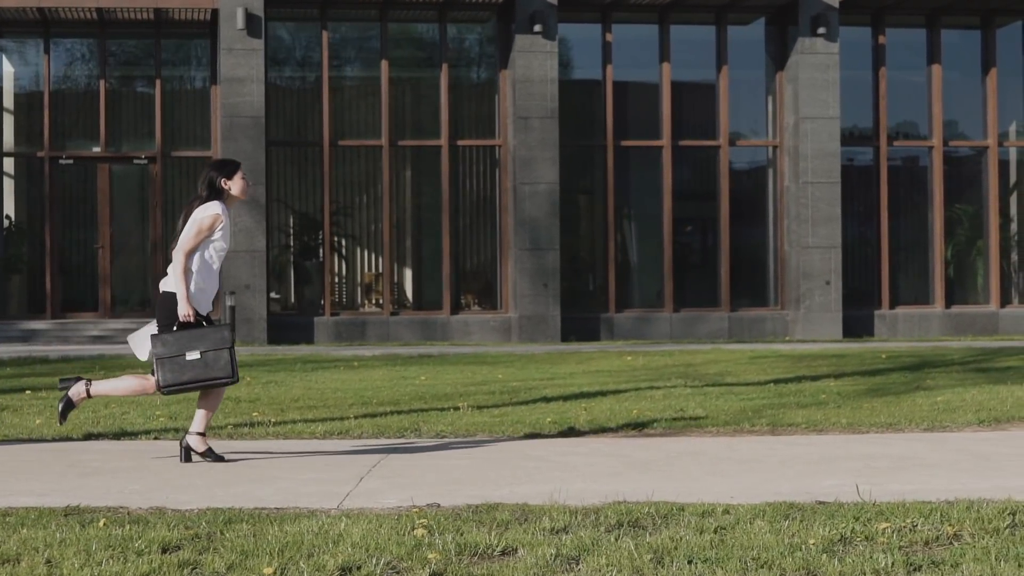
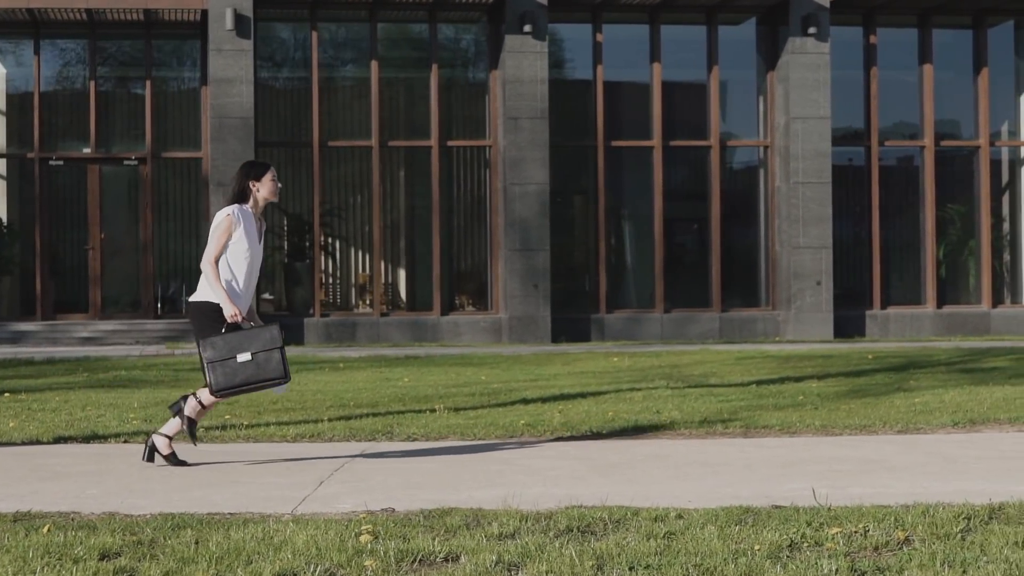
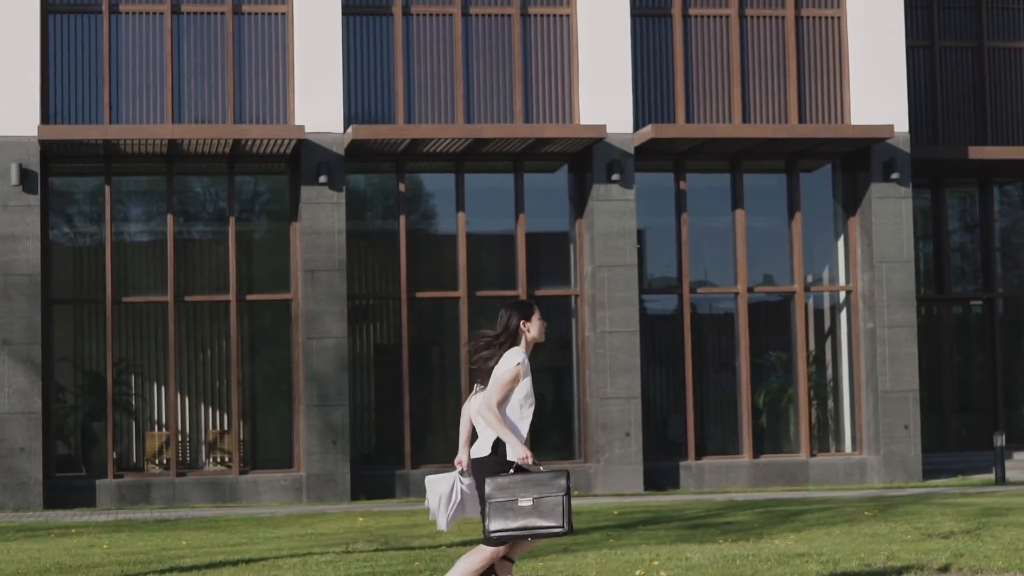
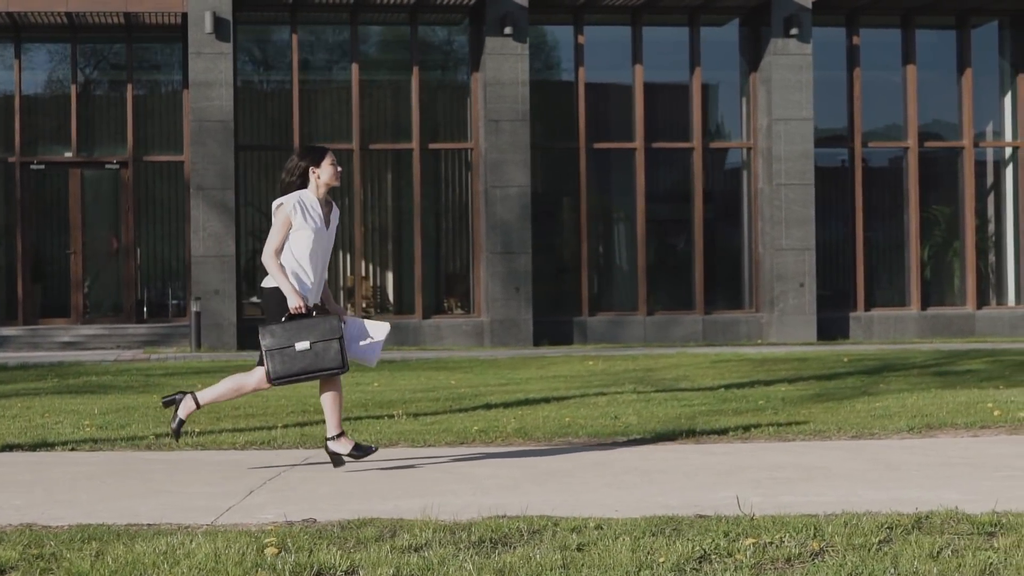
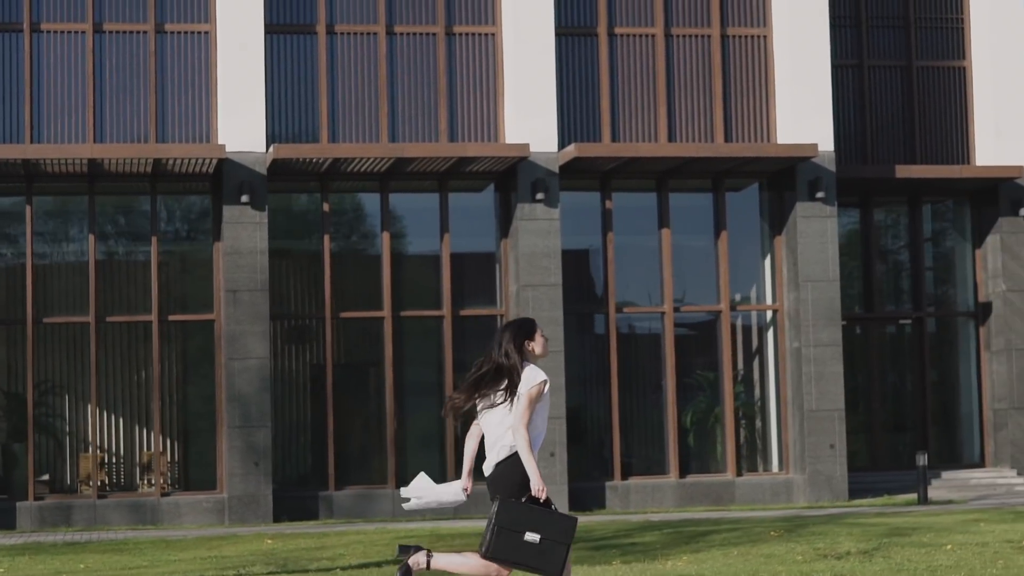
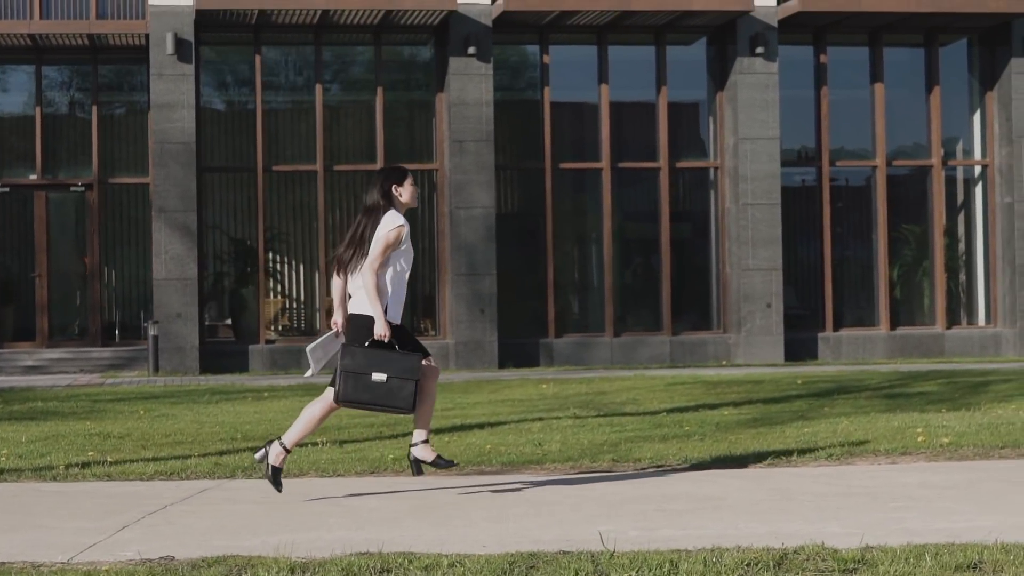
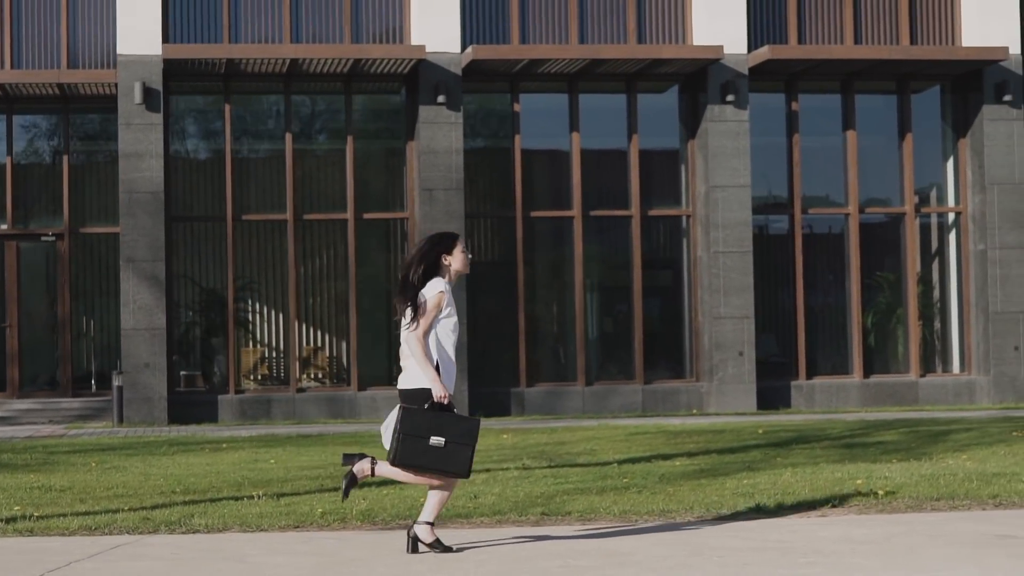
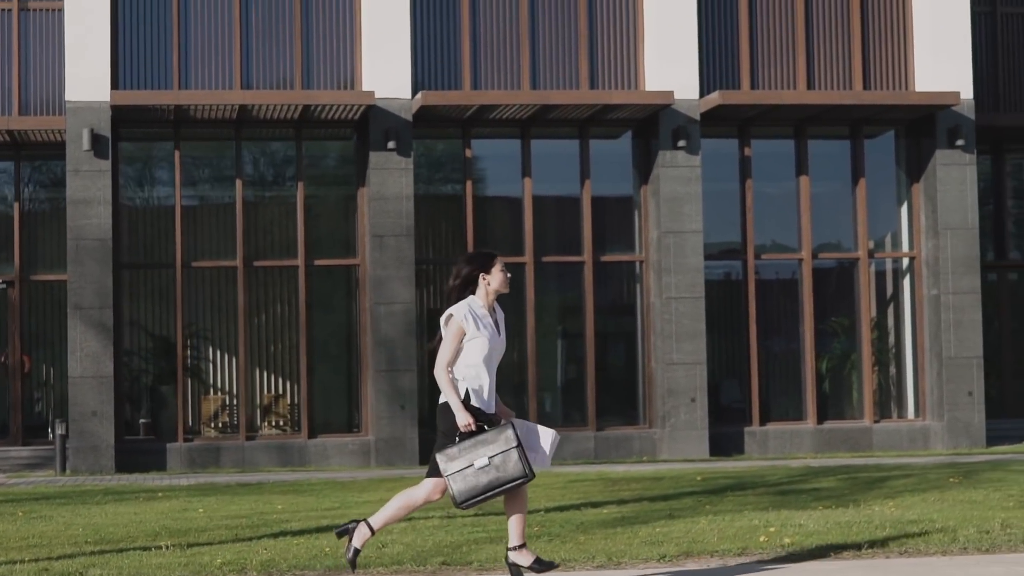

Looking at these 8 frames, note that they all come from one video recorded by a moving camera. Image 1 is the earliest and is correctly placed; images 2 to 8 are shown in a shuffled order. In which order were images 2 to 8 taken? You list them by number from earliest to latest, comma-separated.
2, 4, 6, 7, 8, 3, 5
